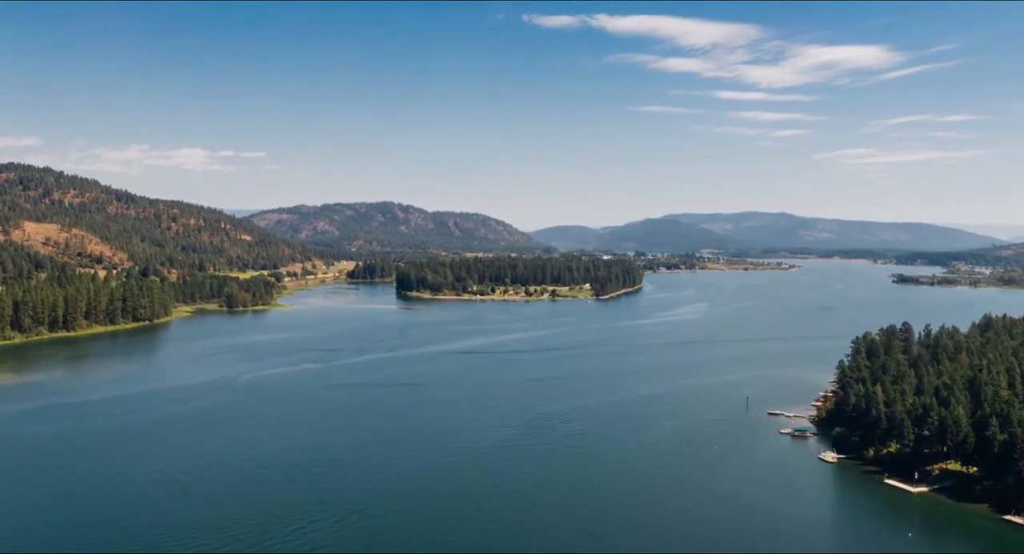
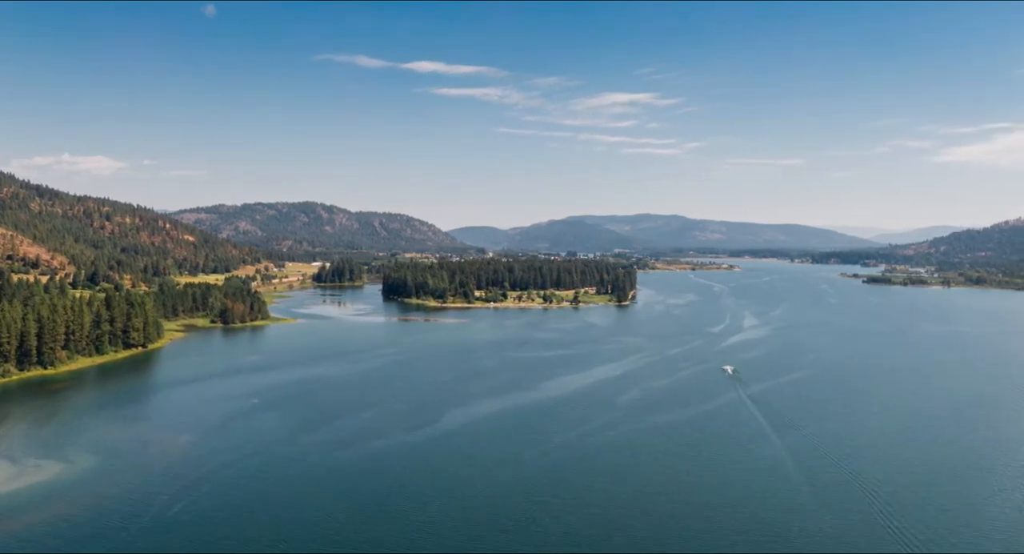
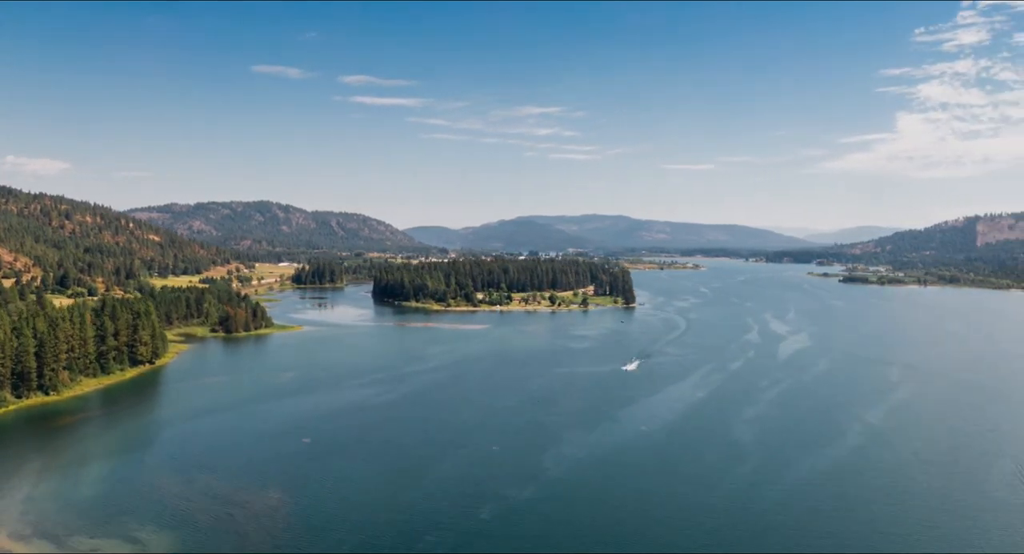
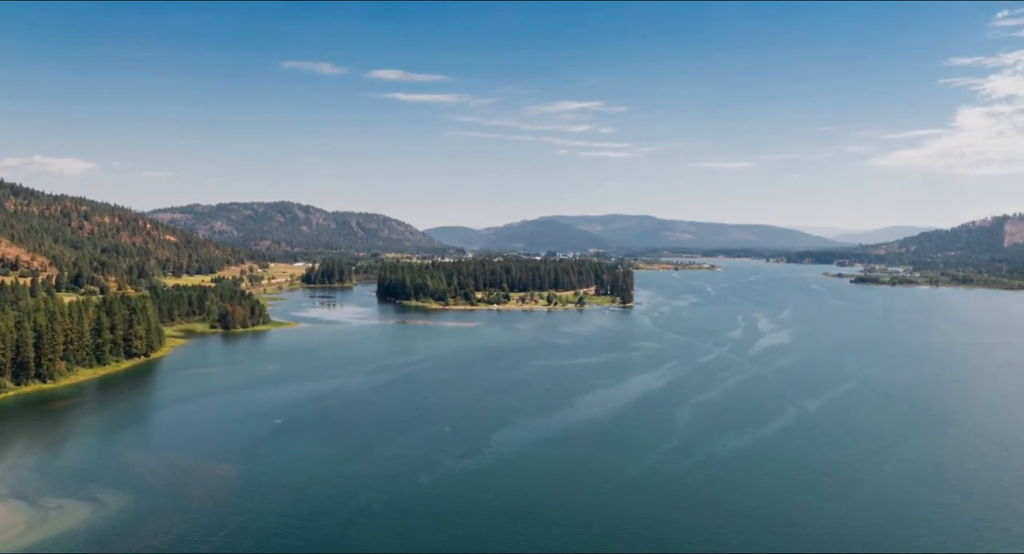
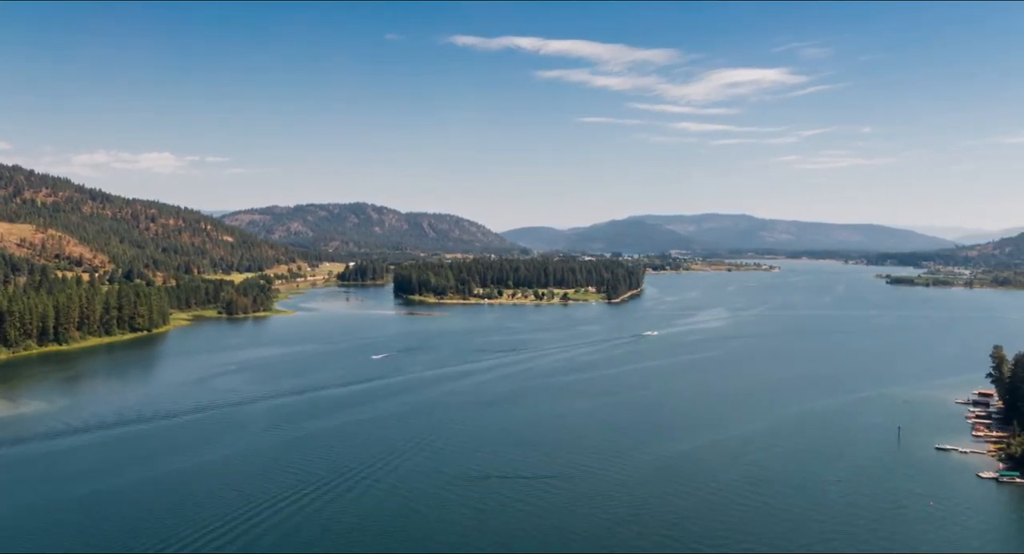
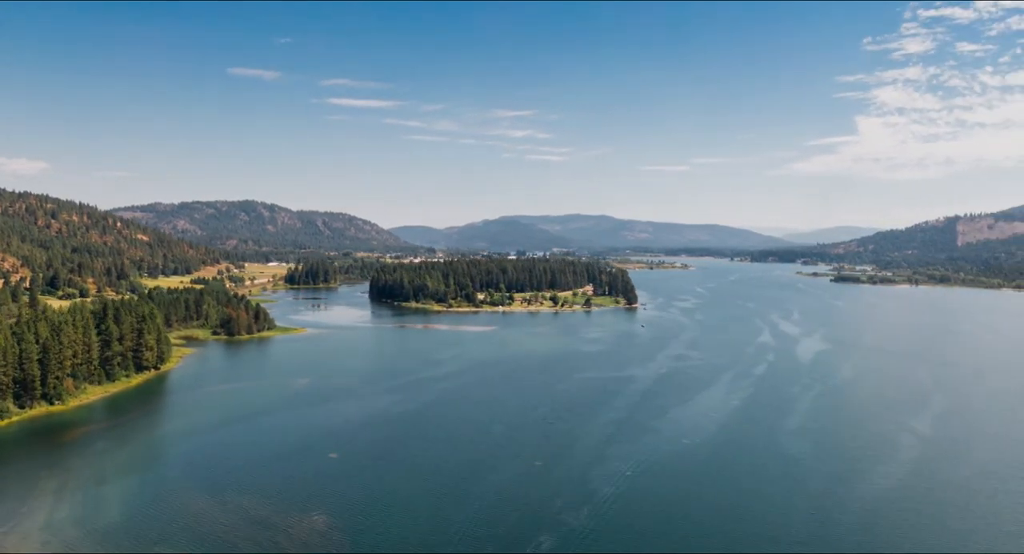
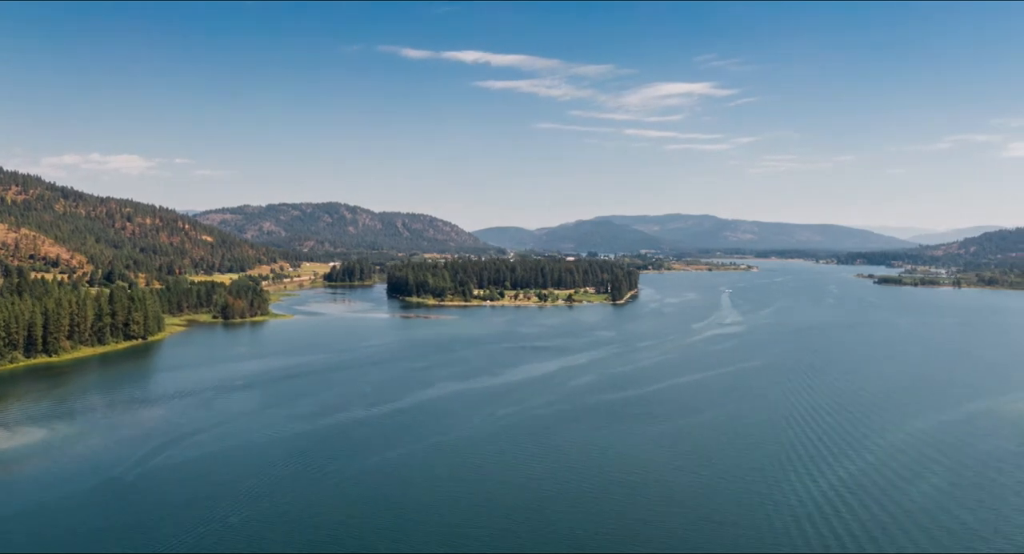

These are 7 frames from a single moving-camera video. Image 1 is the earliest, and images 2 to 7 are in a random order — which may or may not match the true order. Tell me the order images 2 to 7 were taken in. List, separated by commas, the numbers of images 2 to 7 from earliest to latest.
5, 7, 2, 4, 3, 6
